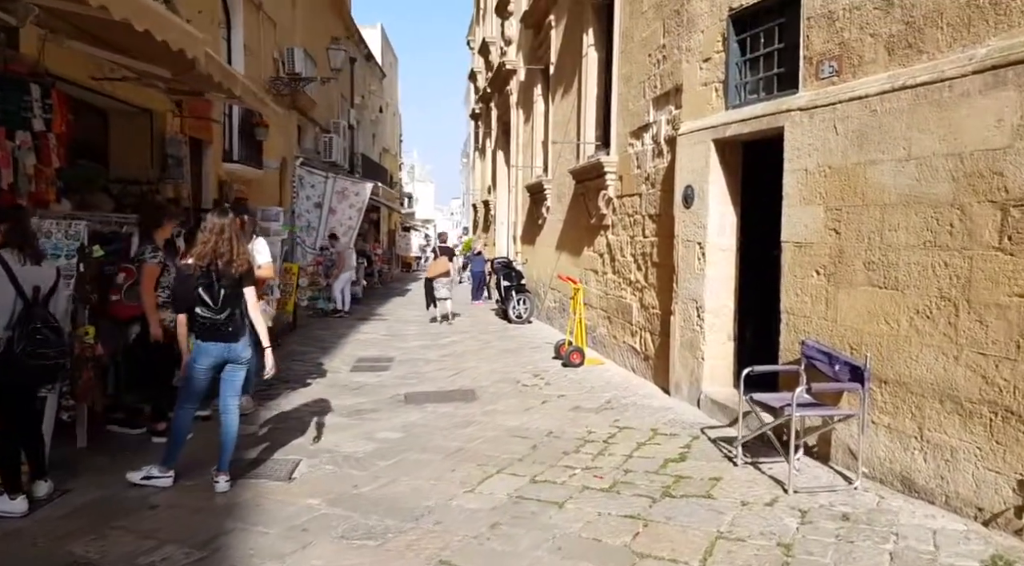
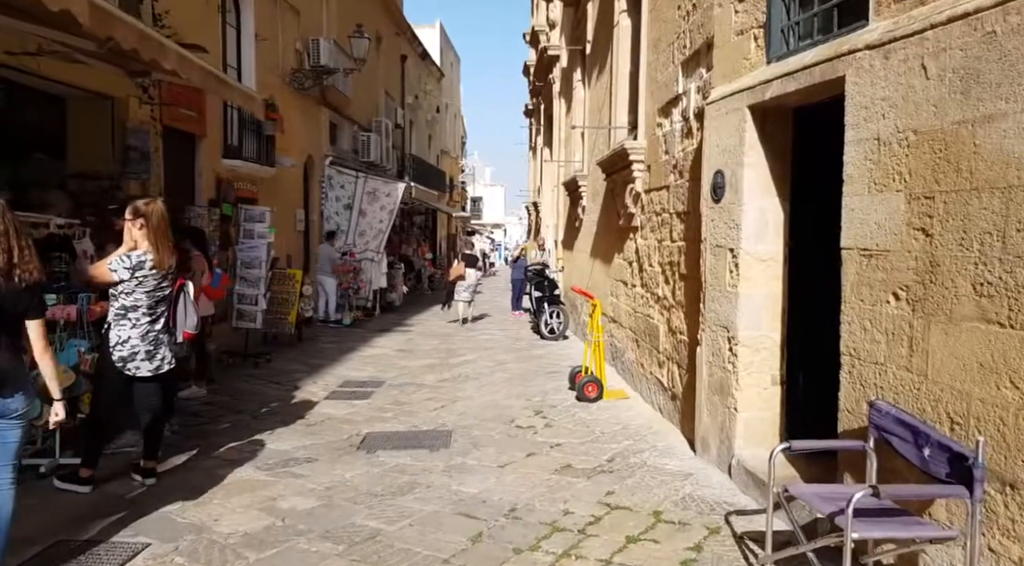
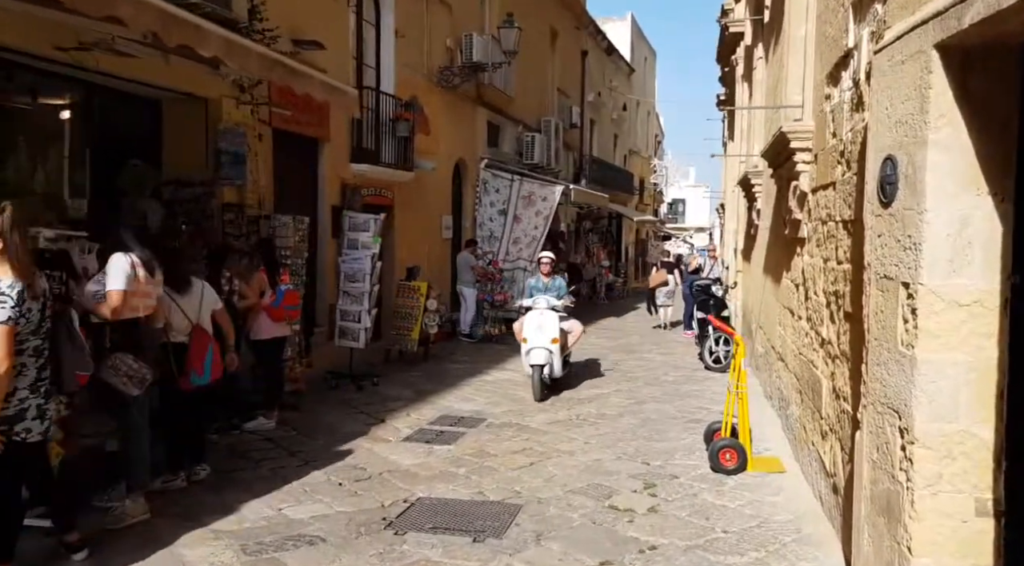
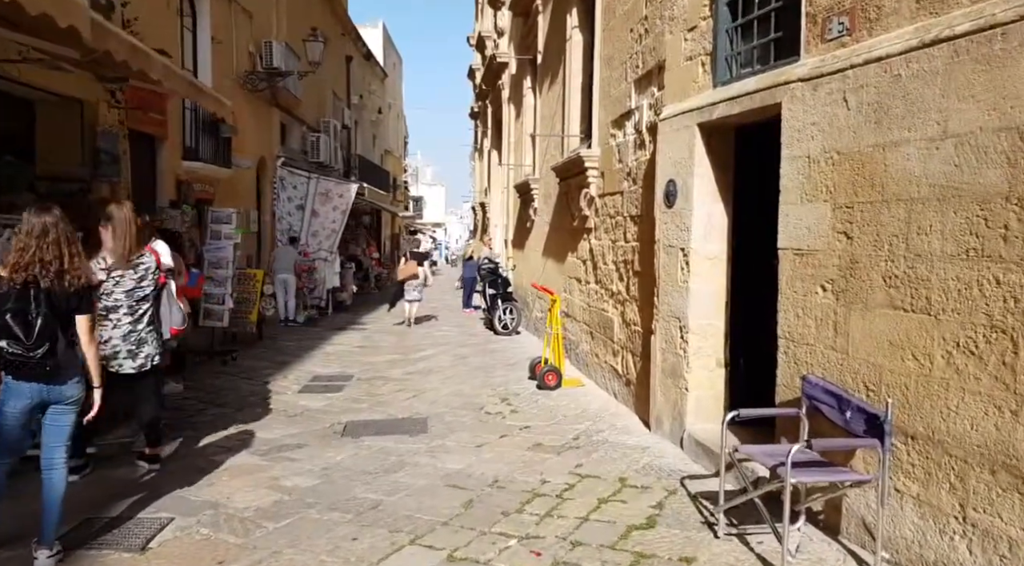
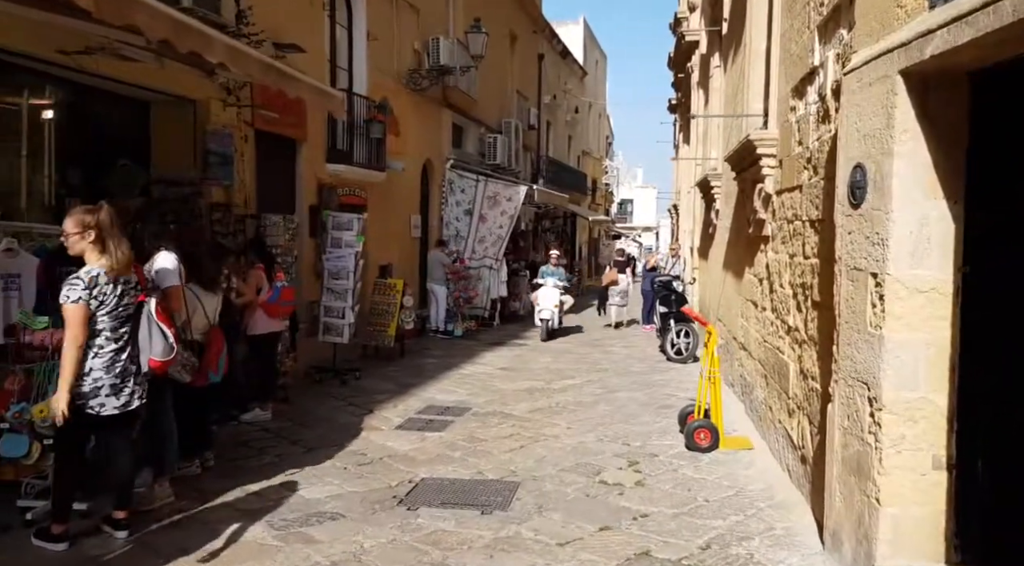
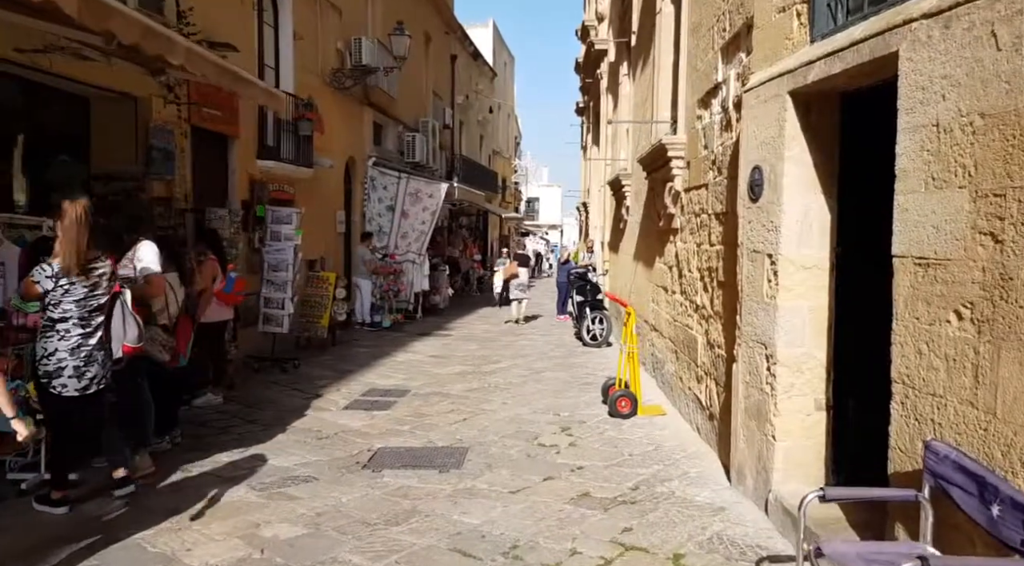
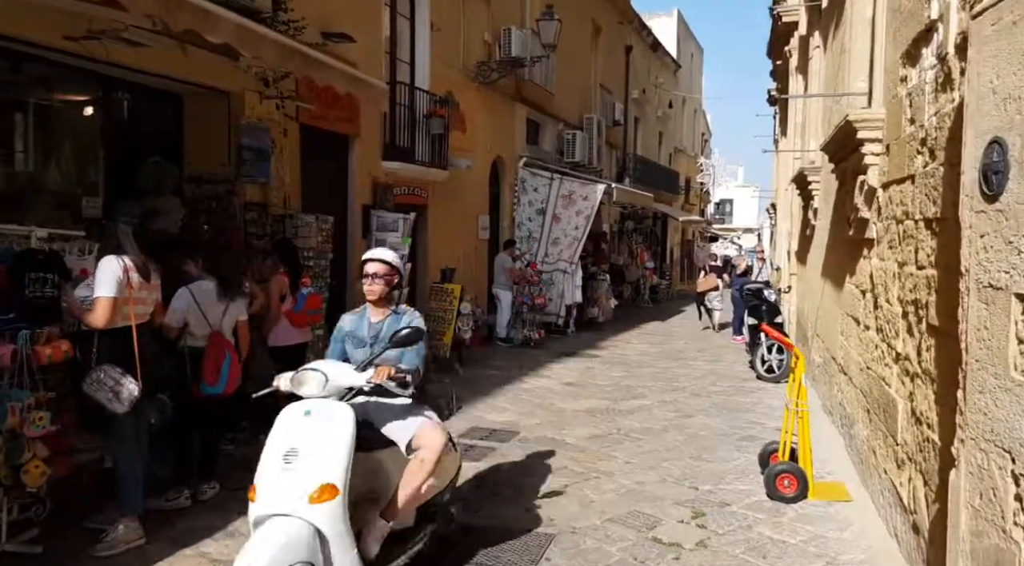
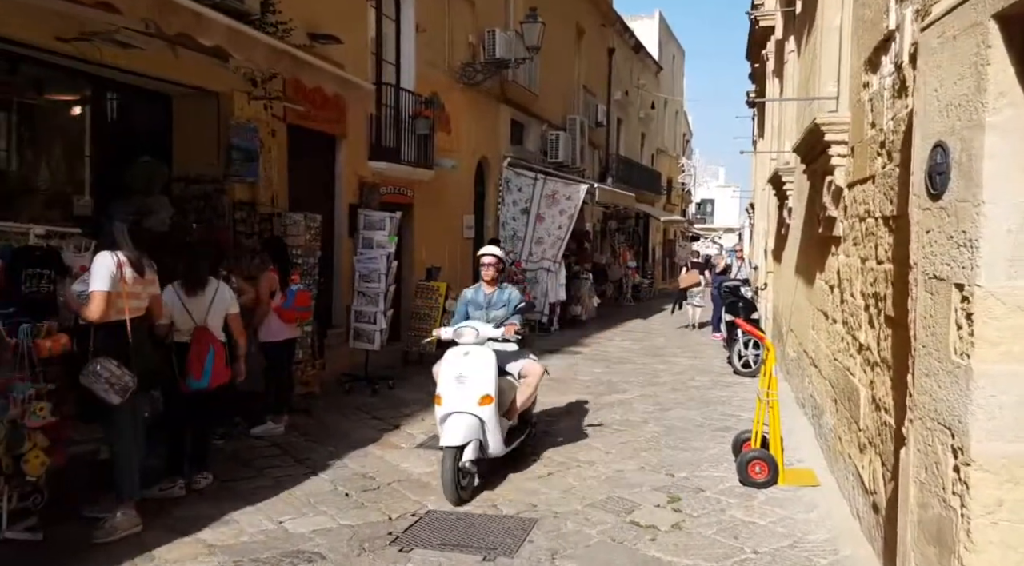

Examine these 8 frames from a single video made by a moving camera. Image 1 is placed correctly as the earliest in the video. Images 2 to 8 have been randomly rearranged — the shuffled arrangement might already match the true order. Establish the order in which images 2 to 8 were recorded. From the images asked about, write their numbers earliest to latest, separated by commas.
4, 2, 6, 5, 3, 8, 7
